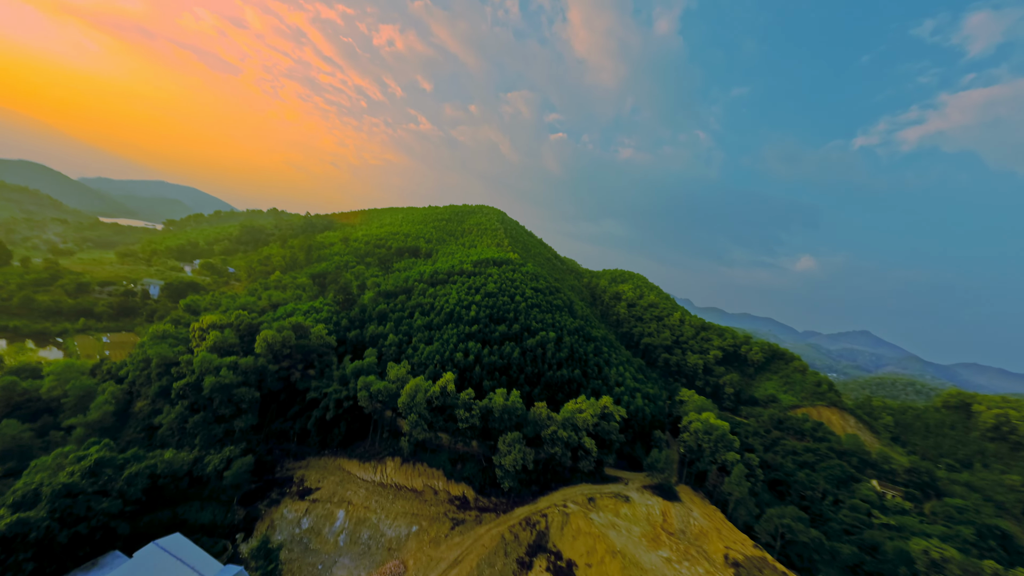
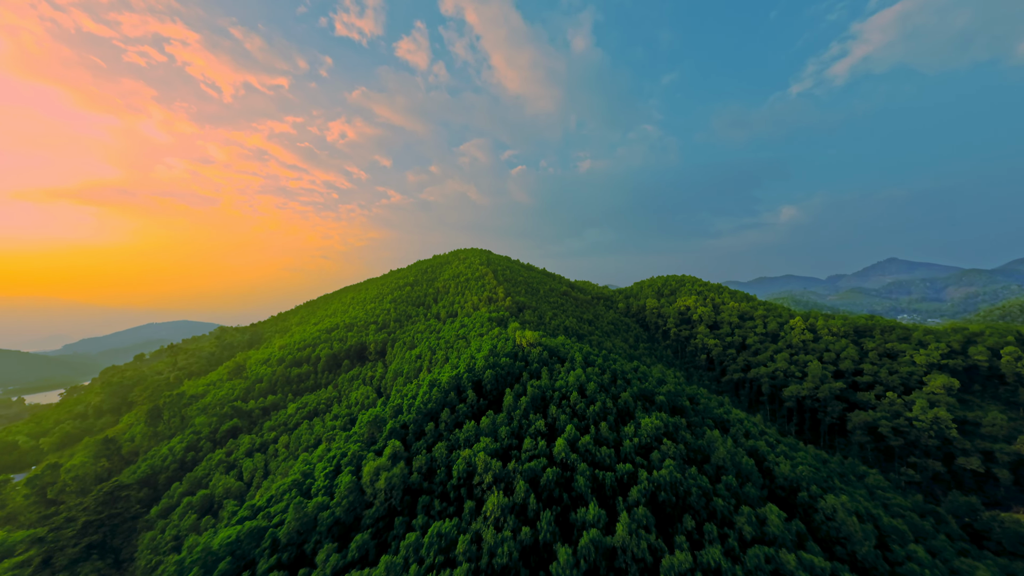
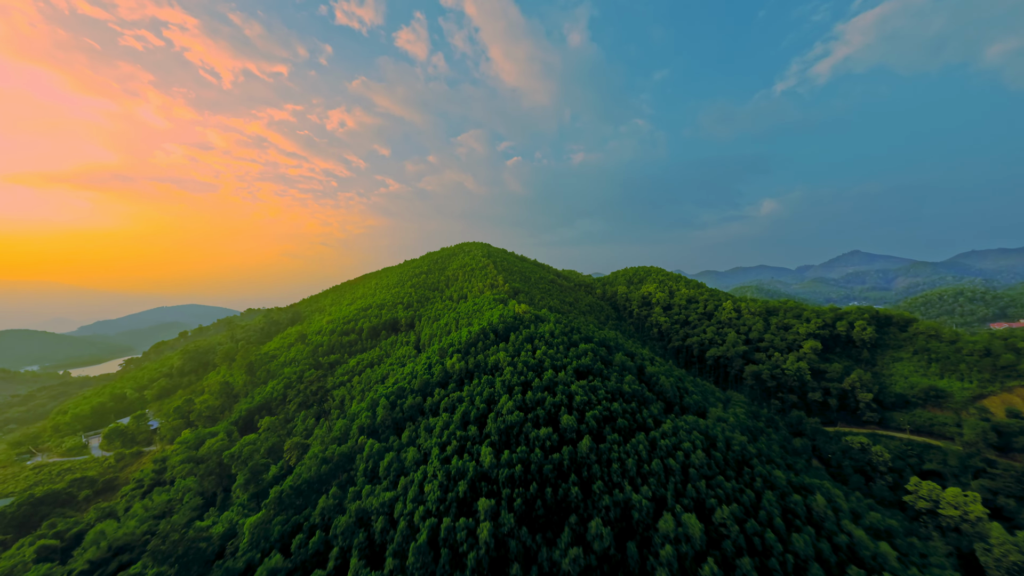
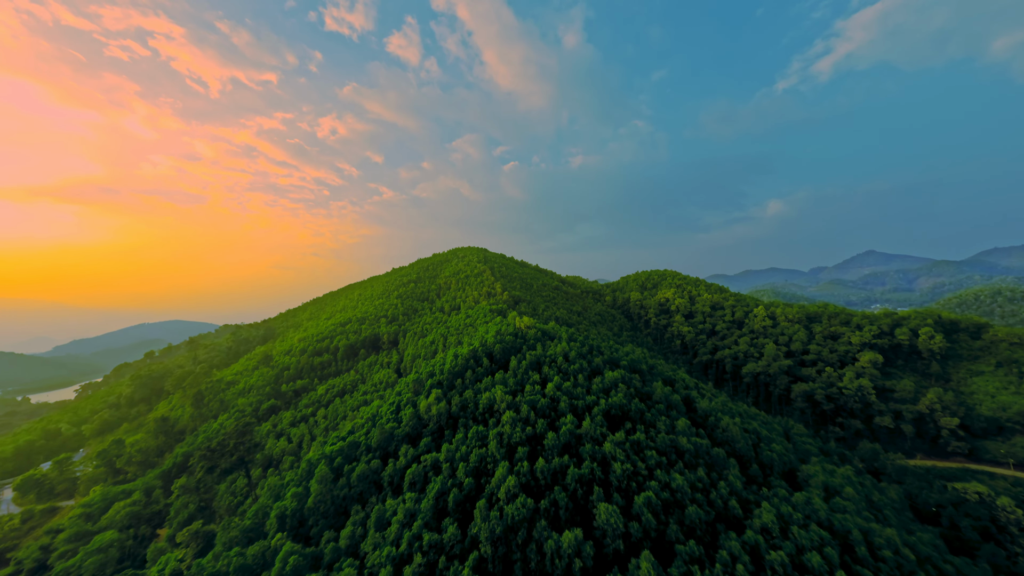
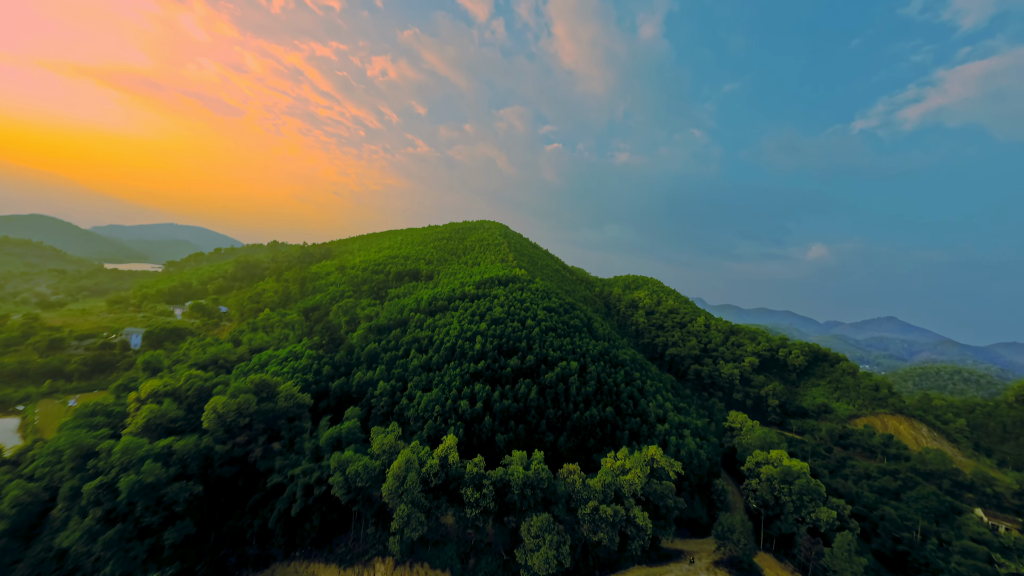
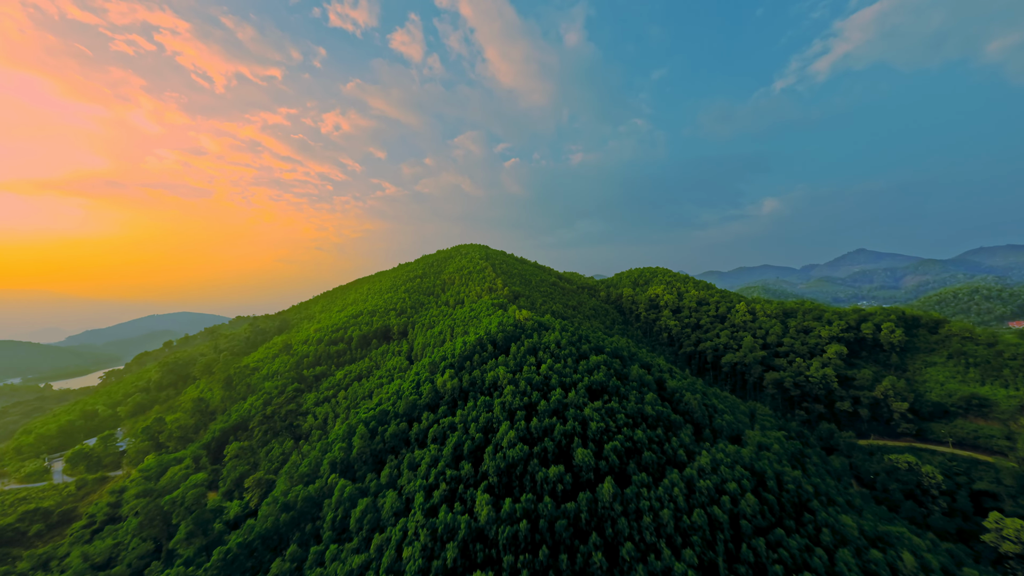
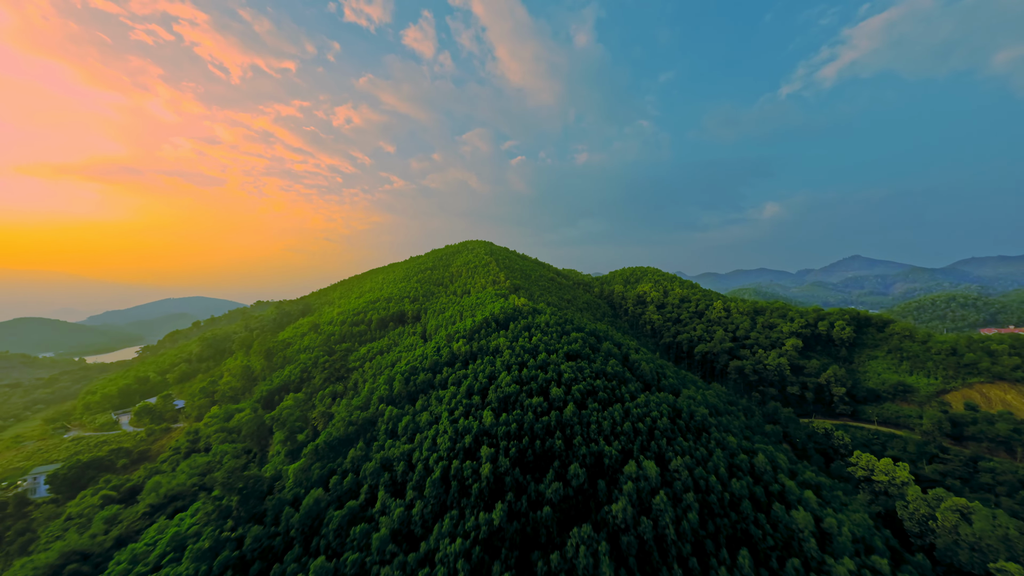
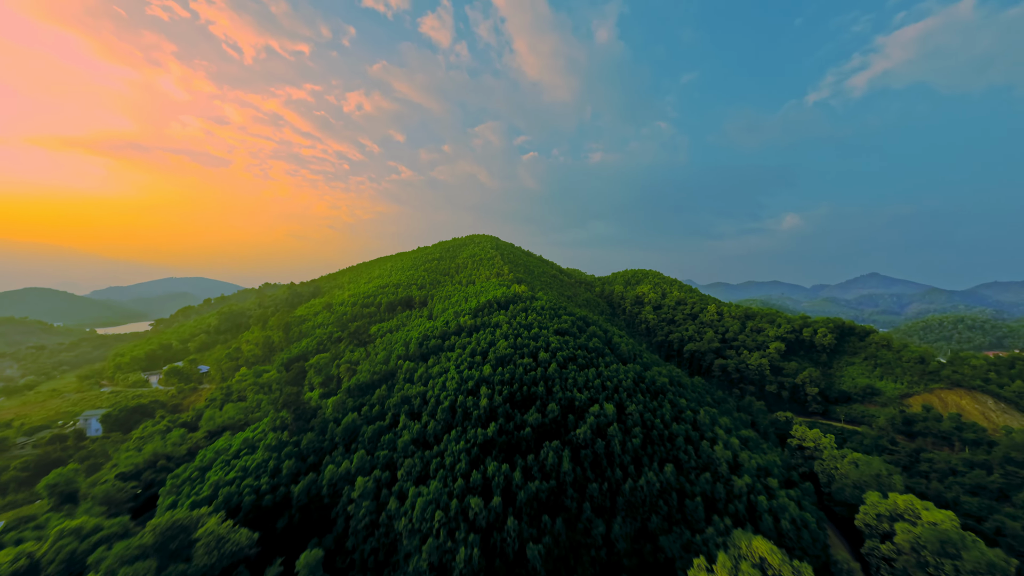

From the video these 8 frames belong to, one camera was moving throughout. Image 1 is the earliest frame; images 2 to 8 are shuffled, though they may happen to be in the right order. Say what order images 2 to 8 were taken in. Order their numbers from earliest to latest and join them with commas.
5, 8, 7, 3, 6, 4, 2
